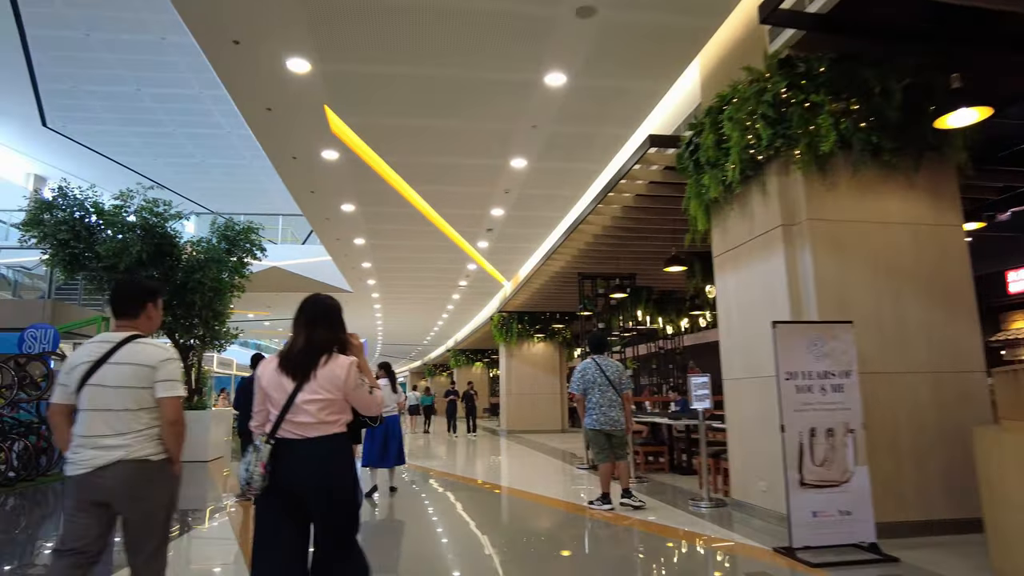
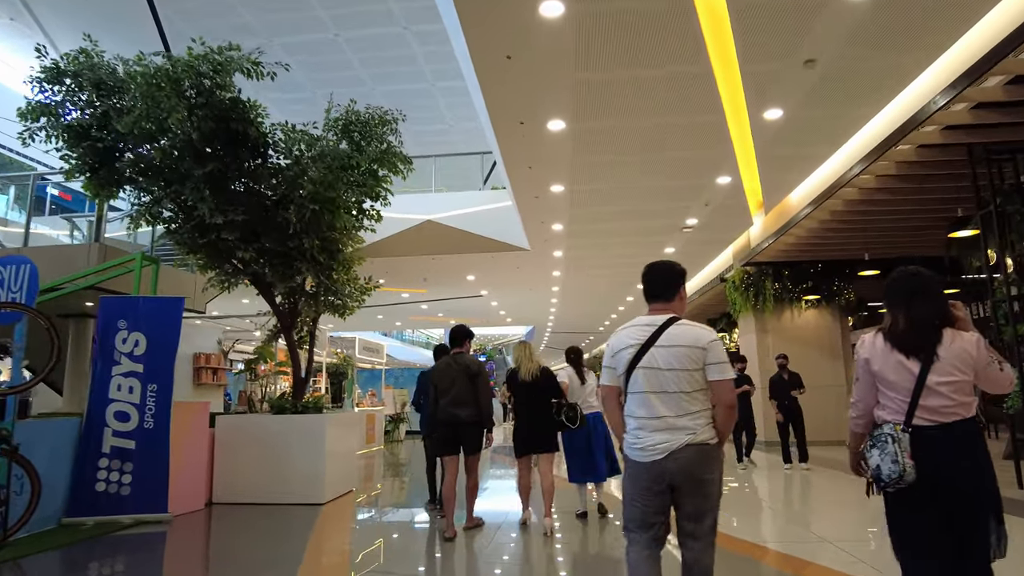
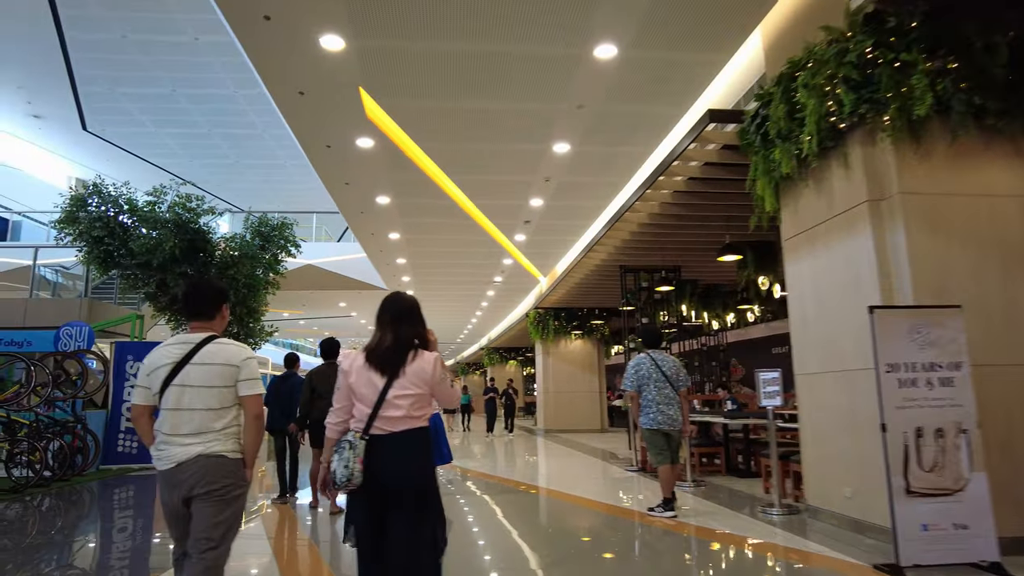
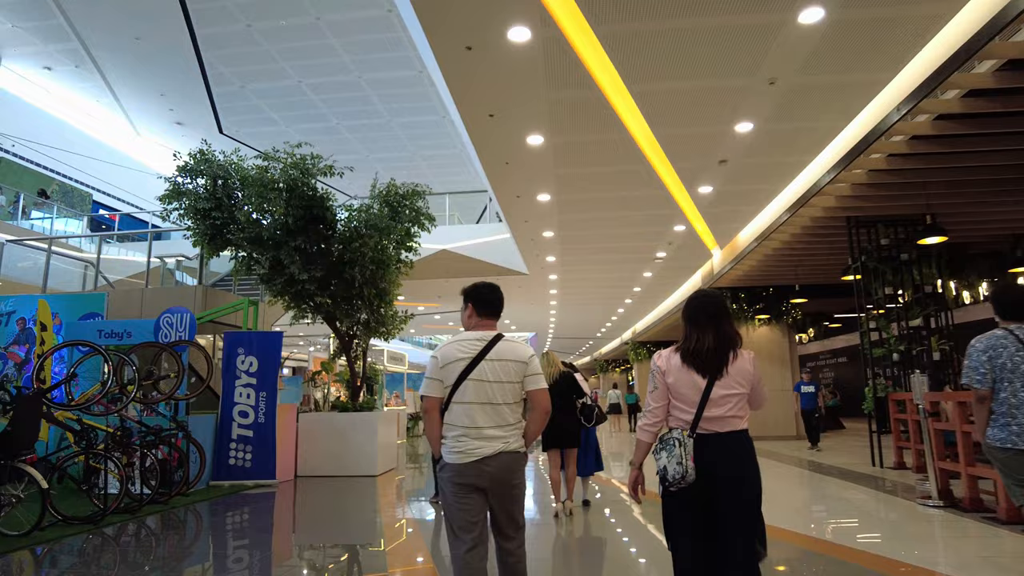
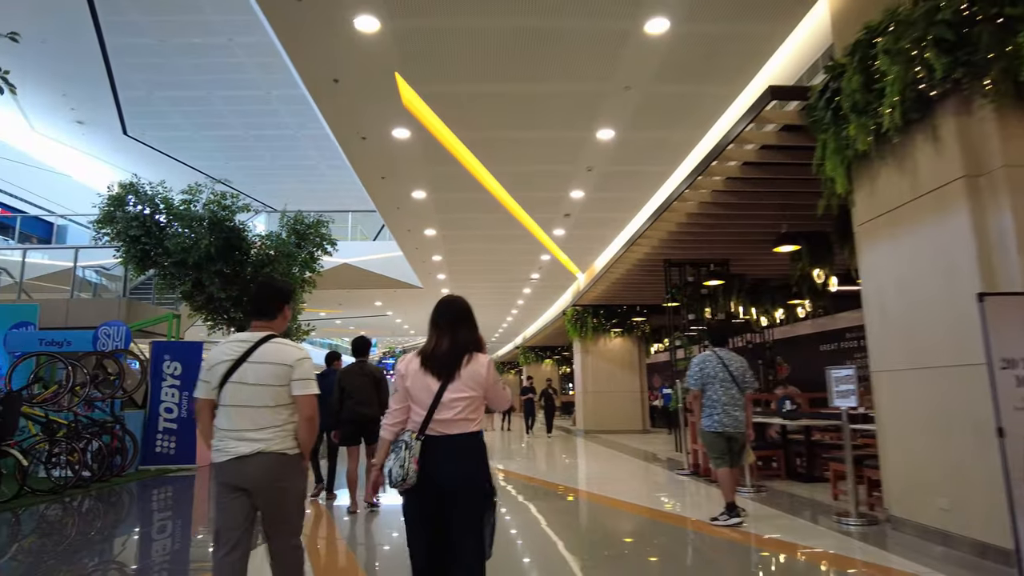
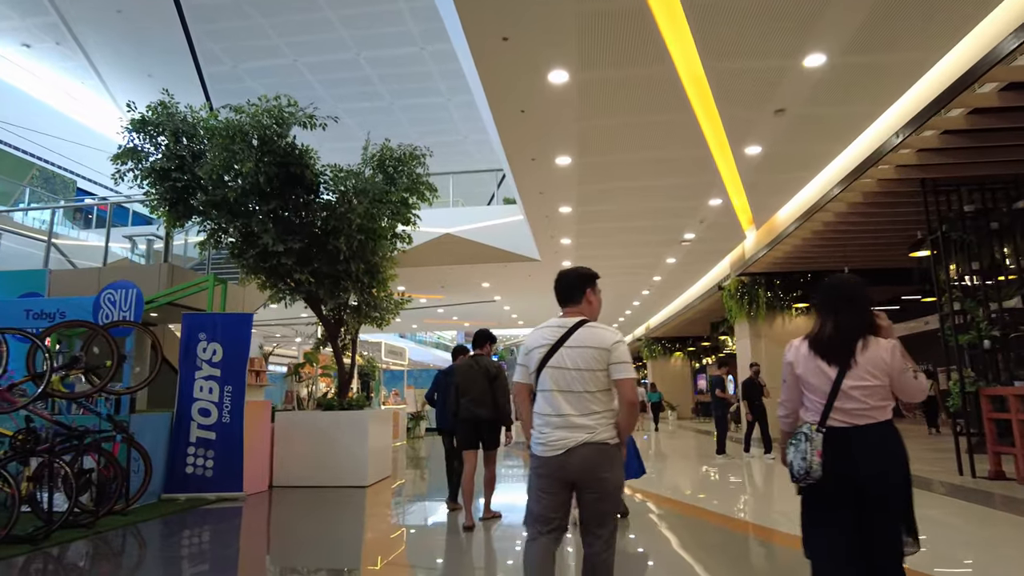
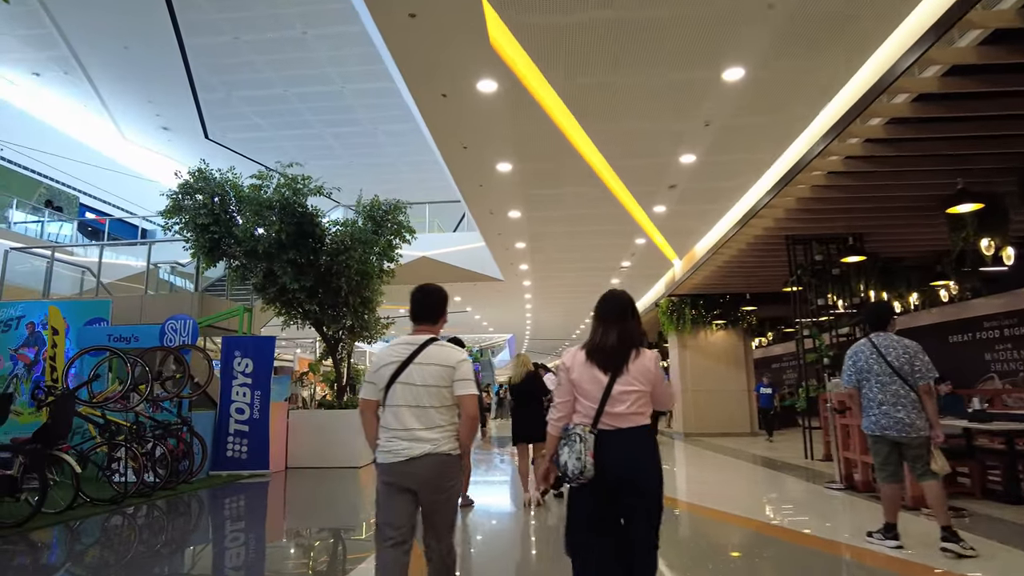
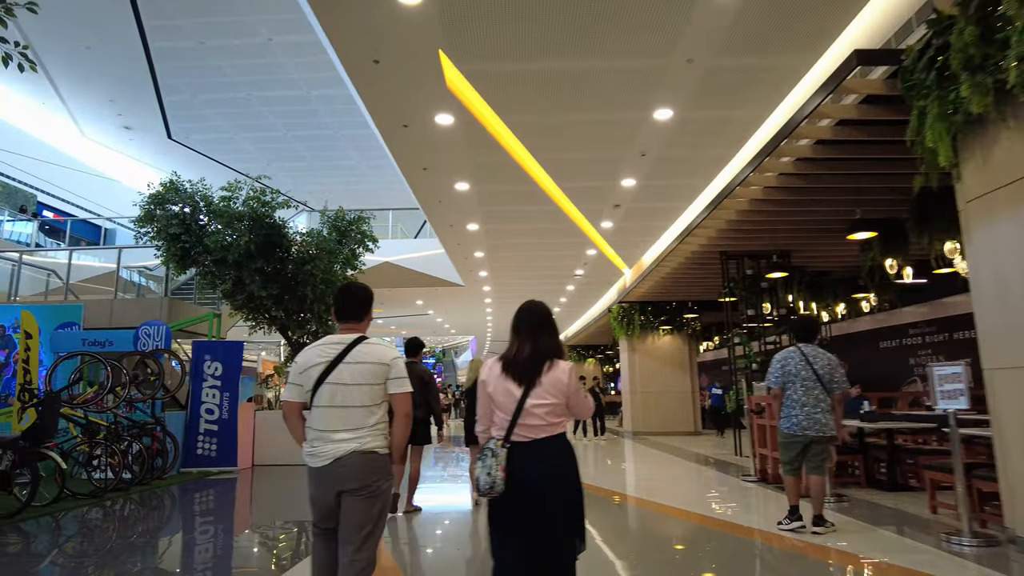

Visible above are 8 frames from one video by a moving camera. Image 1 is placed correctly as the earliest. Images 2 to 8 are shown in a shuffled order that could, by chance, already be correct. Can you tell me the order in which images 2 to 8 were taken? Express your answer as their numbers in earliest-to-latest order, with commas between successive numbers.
3, 5, 8, 7, 4, 6, 2
